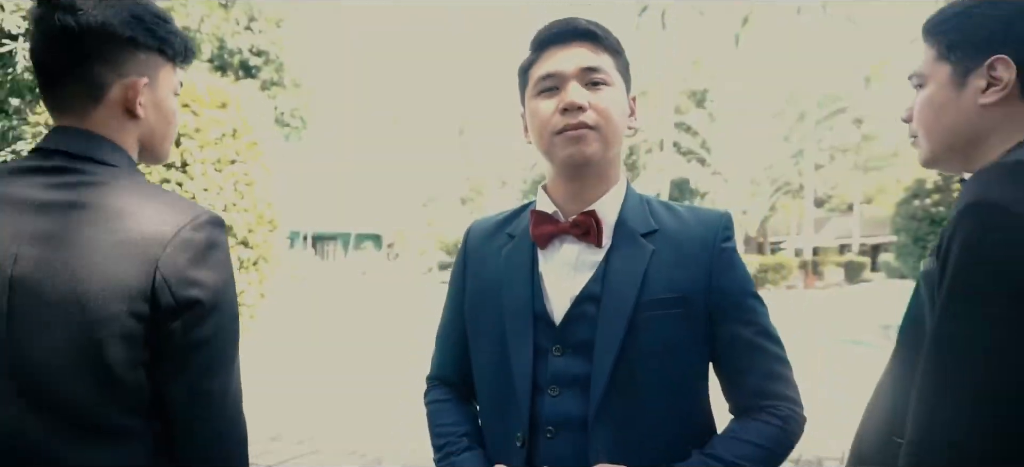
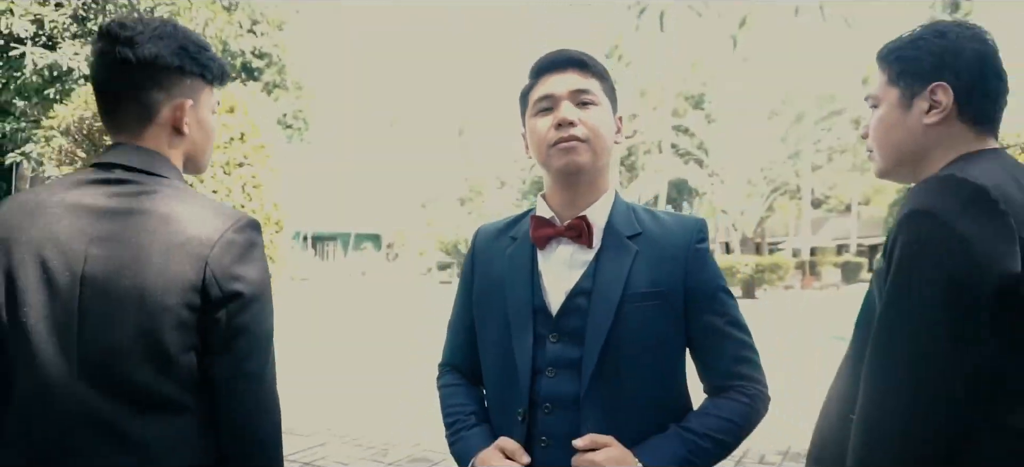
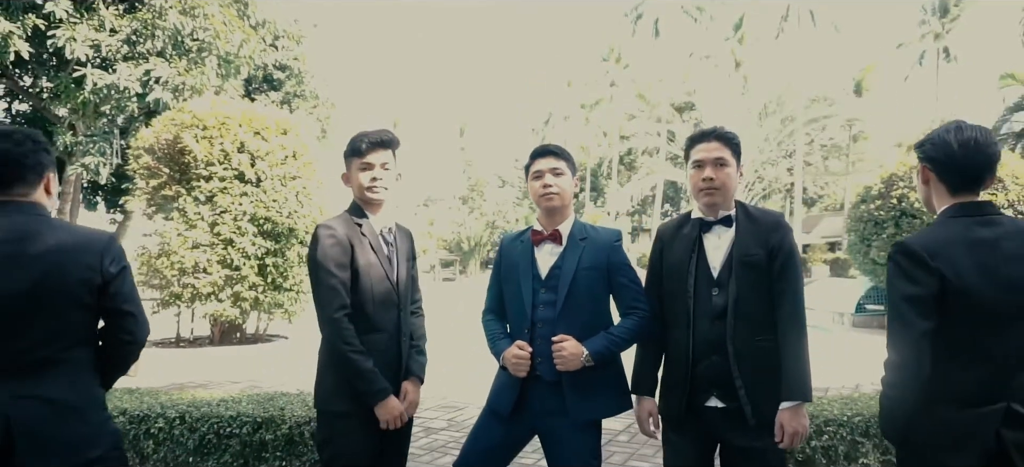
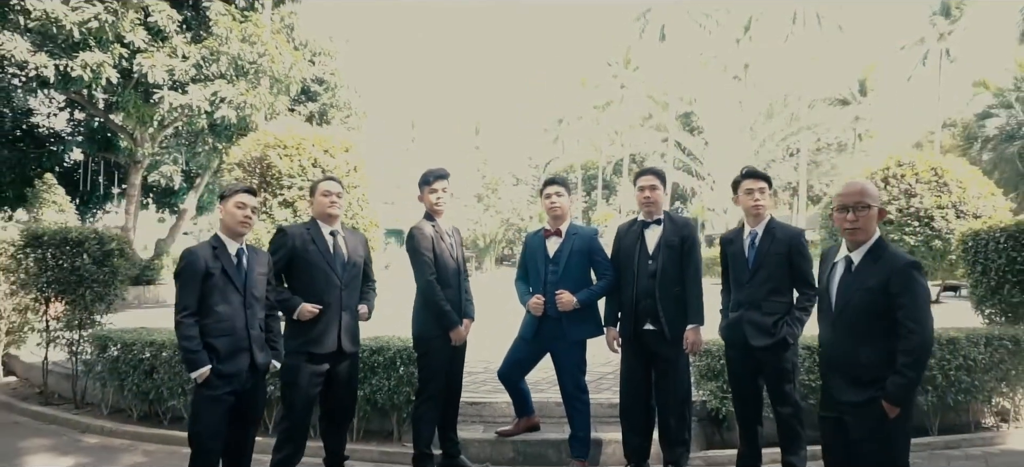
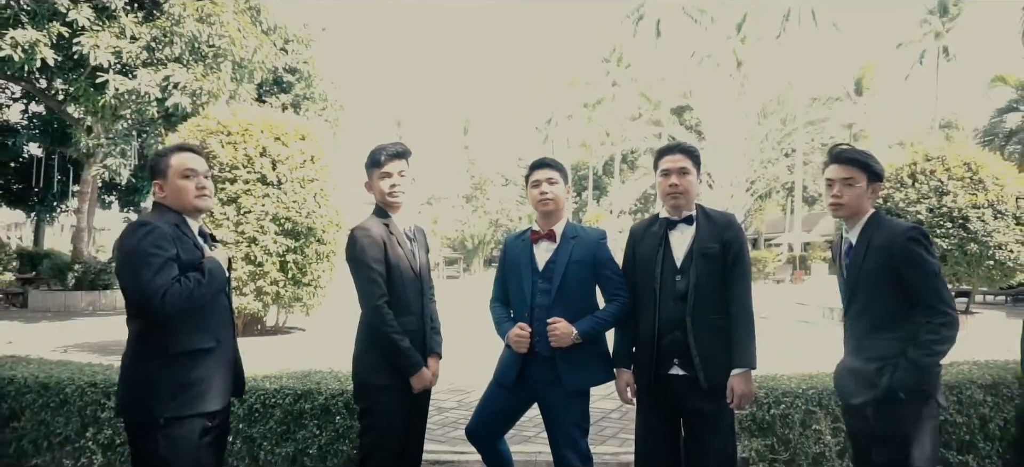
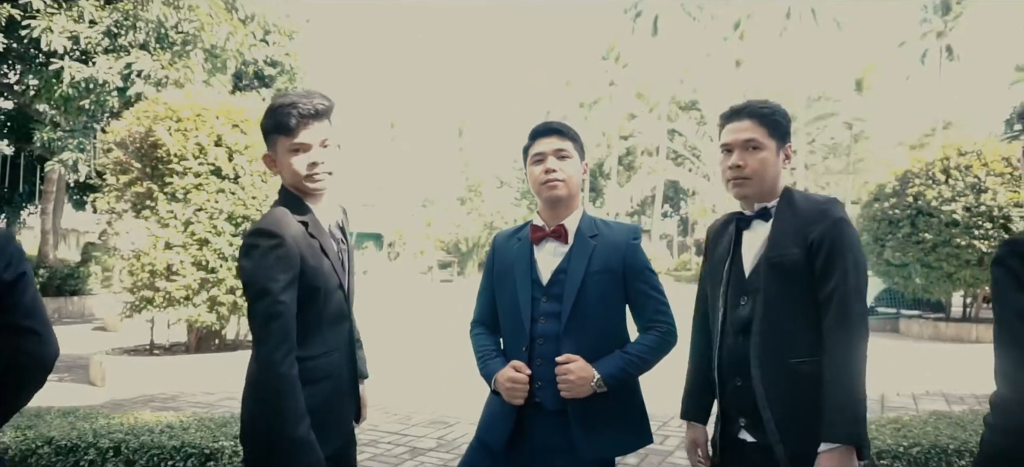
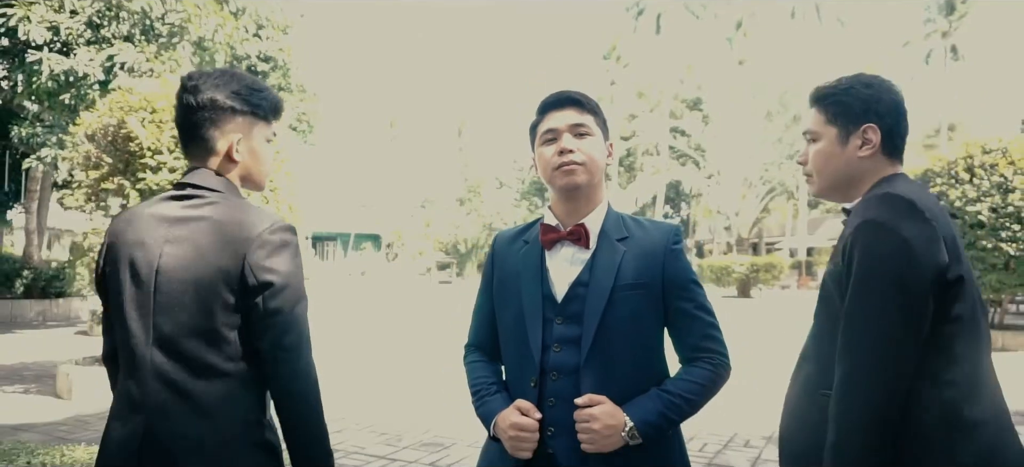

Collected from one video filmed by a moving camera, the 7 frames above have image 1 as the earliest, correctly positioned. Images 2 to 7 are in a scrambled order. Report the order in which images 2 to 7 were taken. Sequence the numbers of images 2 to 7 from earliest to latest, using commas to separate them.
2, 7, 6, 3, 5, 4
